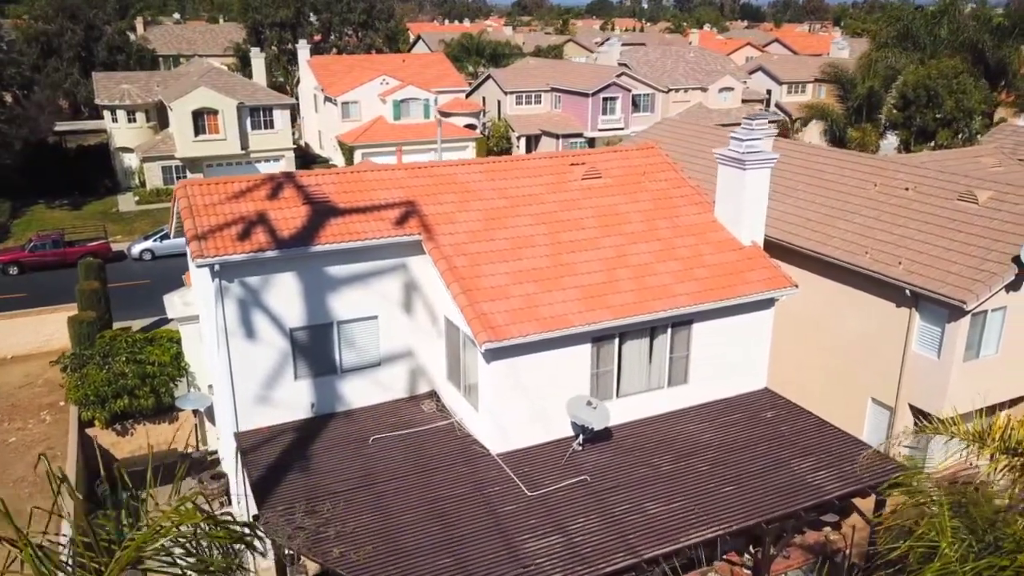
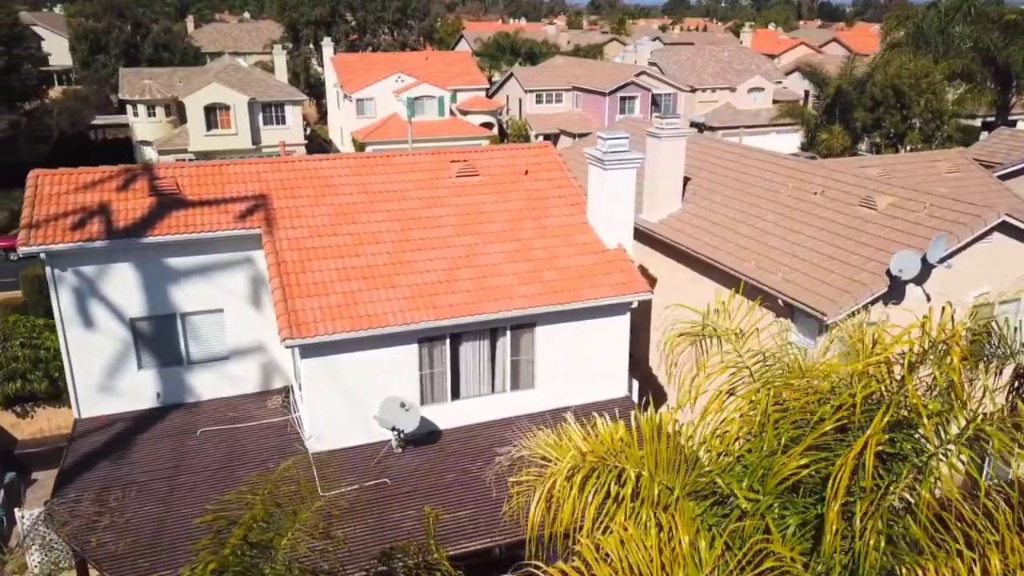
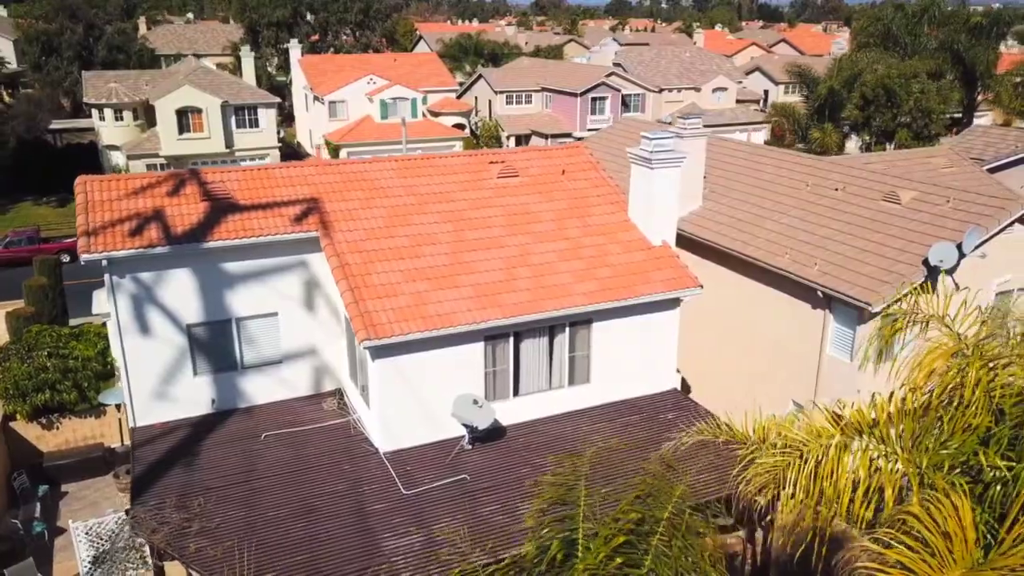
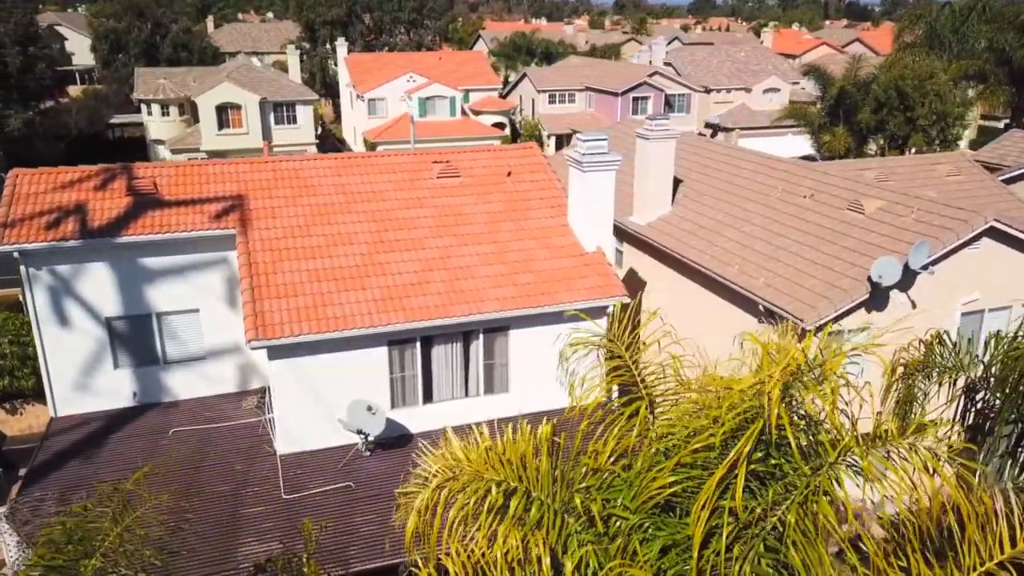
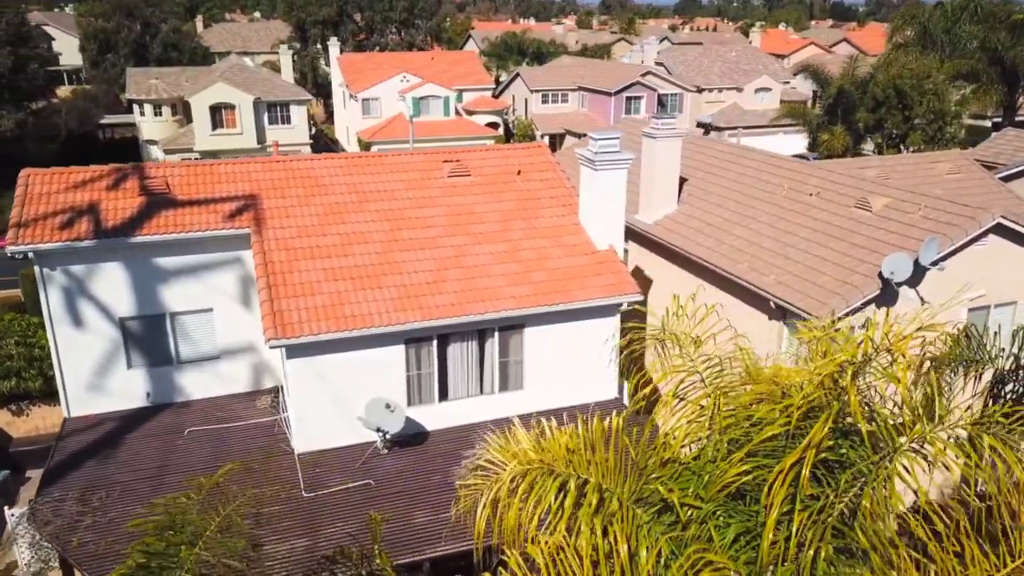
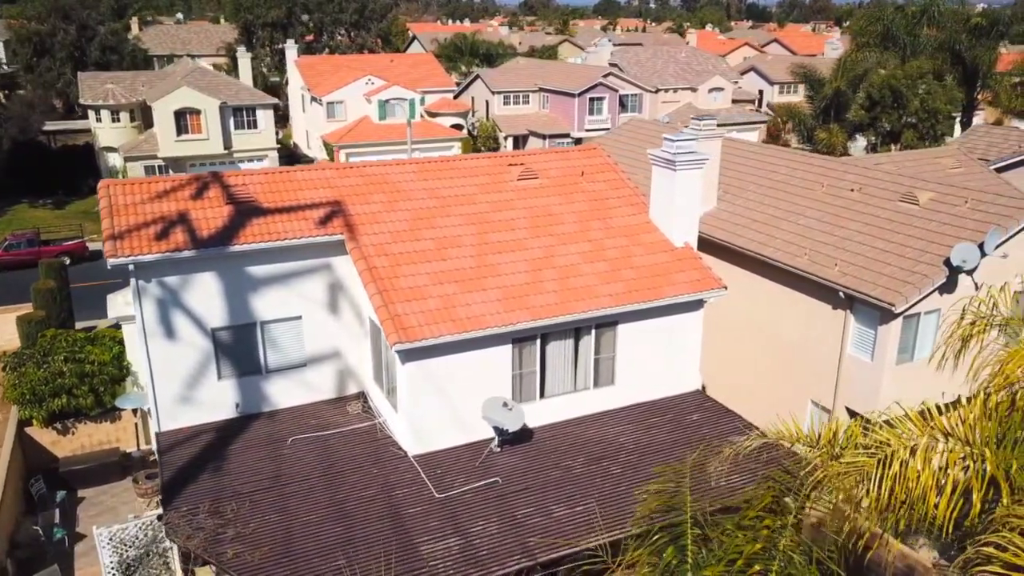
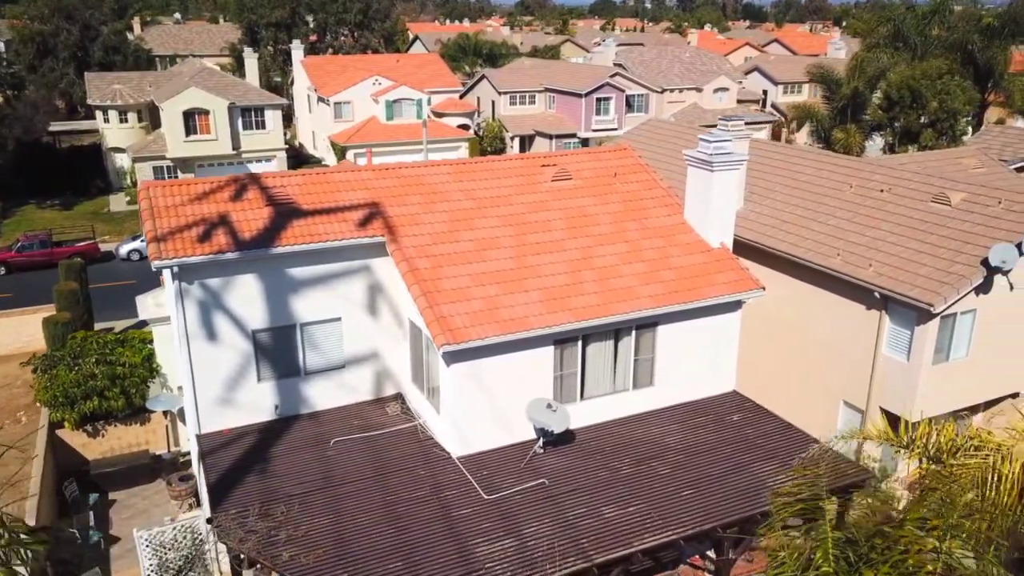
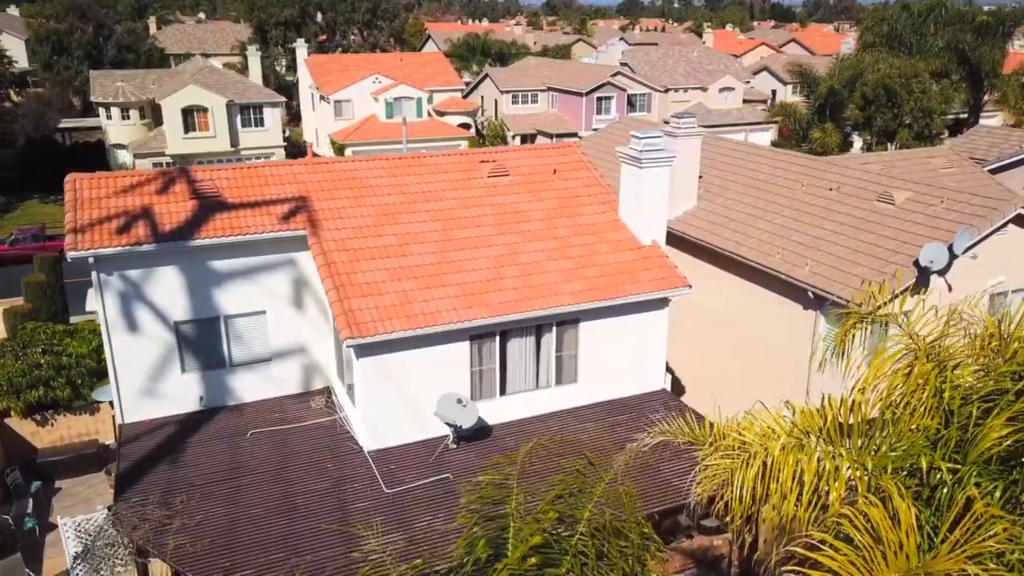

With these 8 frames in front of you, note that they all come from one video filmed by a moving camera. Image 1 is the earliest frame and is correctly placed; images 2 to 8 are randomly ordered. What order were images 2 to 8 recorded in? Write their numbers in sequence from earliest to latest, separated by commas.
7, 6, 3, 8, 2, 5, 4
